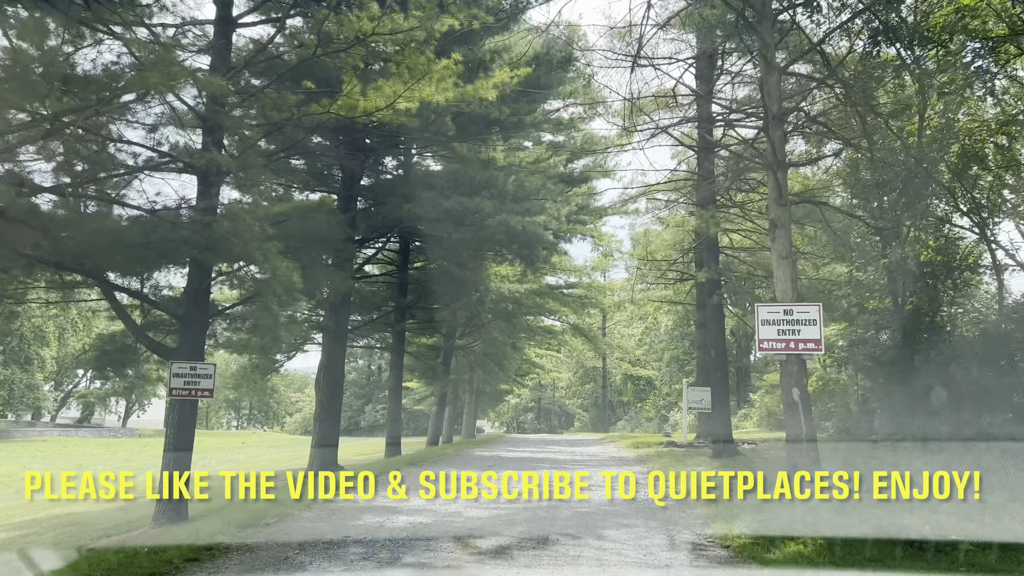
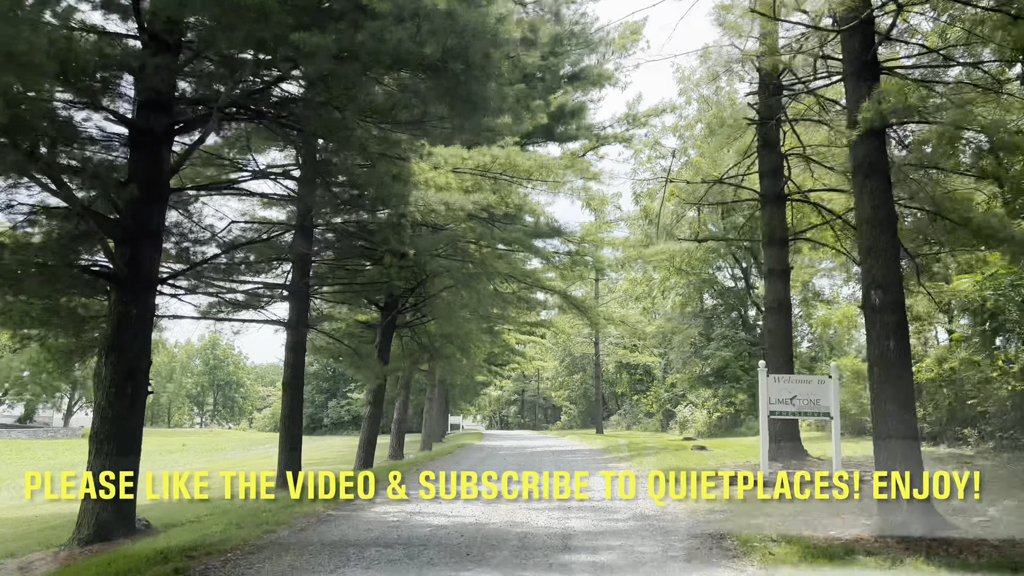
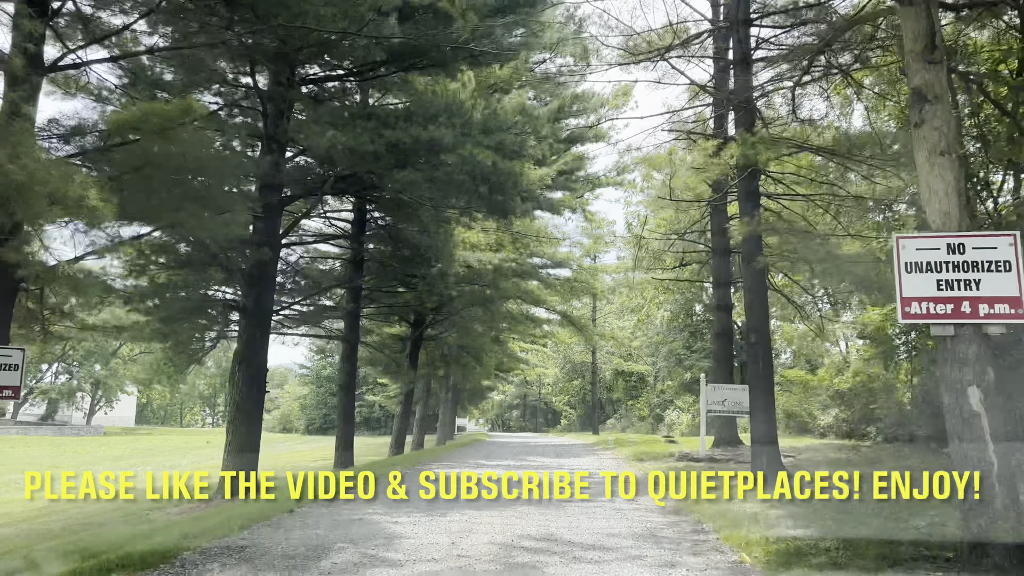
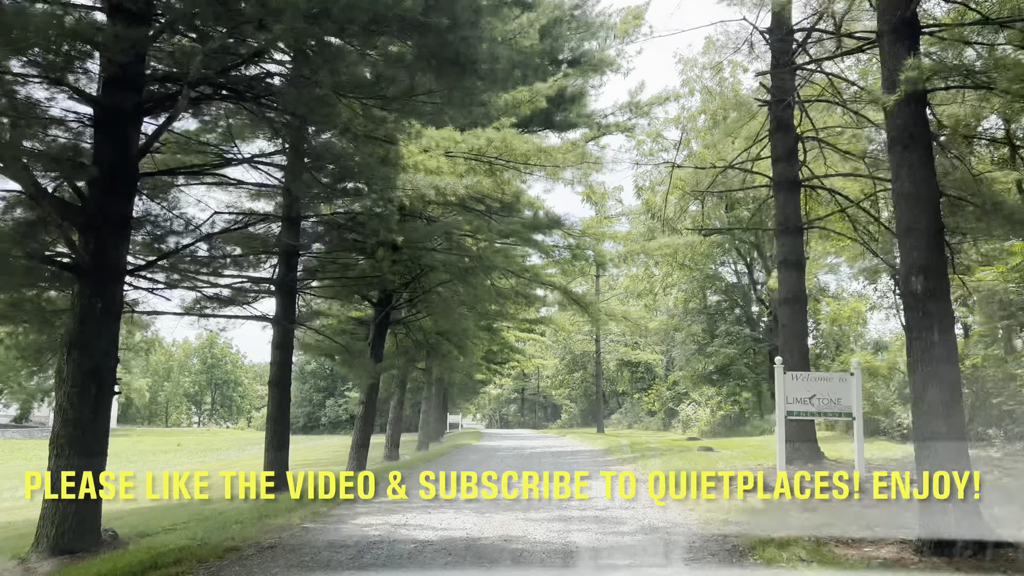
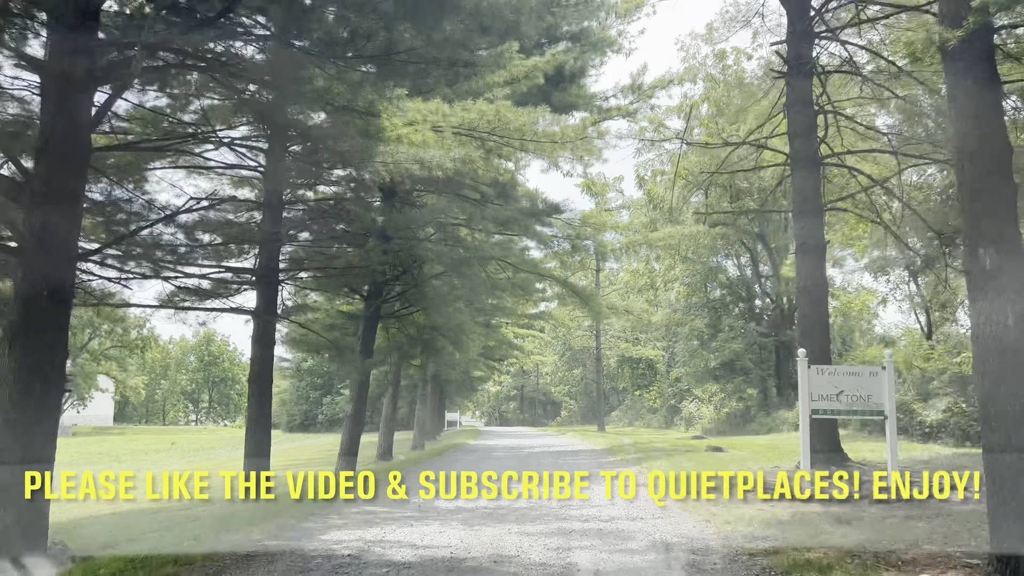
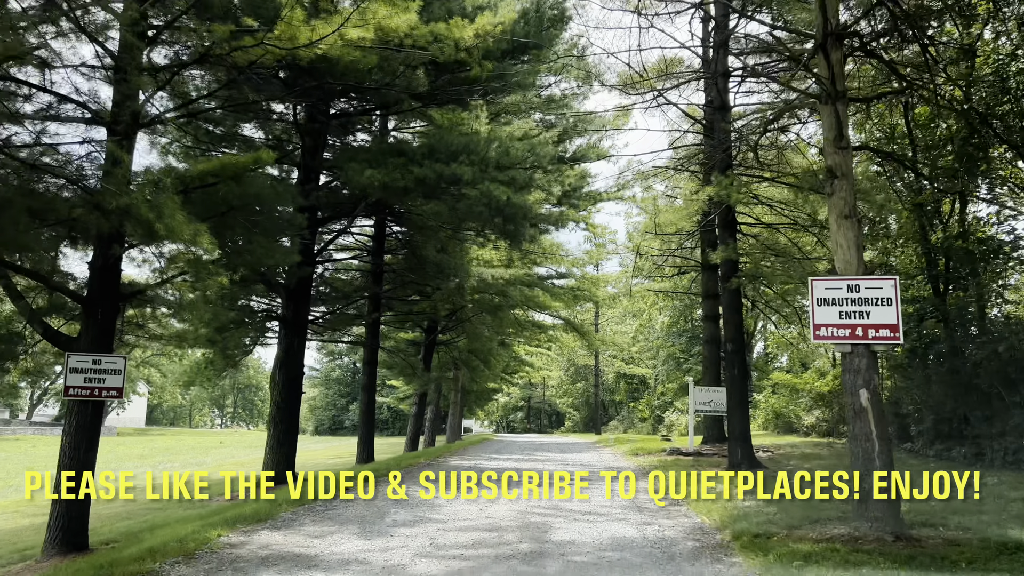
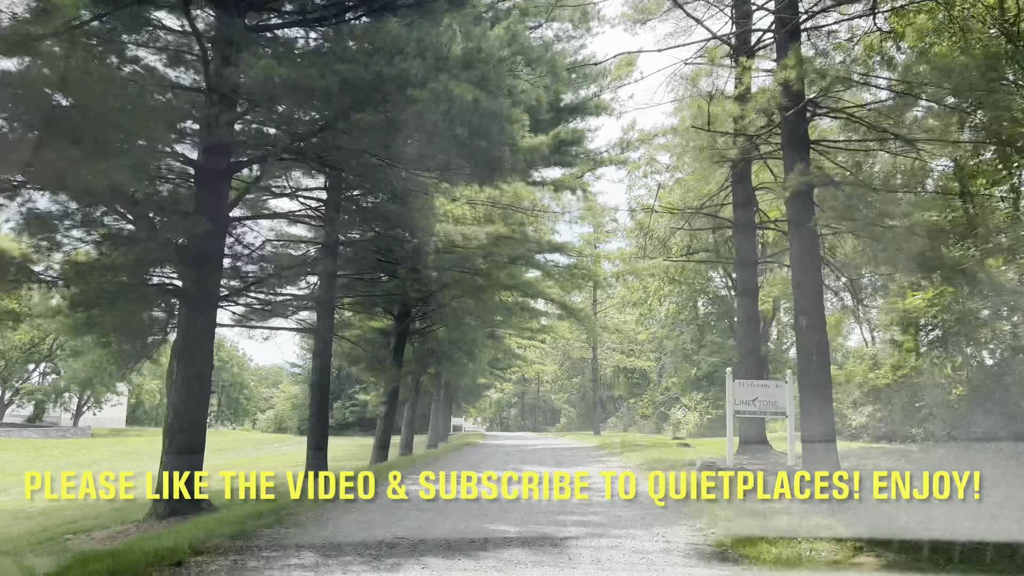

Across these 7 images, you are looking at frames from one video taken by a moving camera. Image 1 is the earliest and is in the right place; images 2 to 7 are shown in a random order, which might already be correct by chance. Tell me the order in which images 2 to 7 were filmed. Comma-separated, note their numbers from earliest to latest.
6, 3, 7, 2, 4, 5
